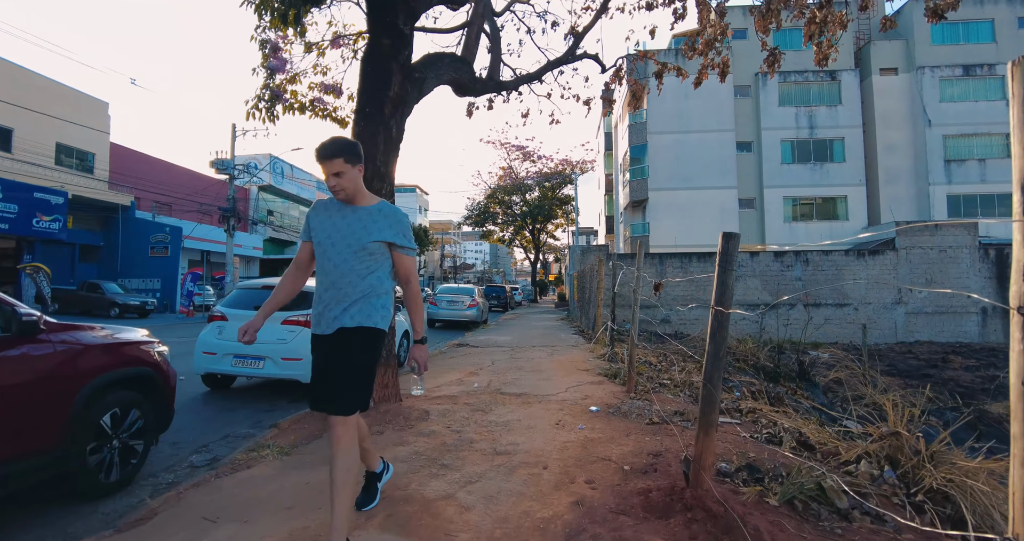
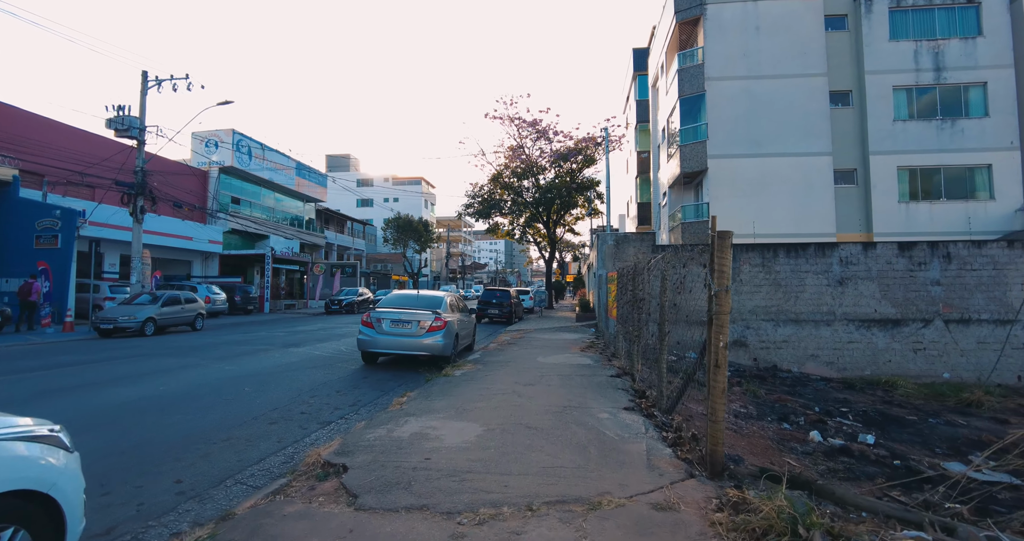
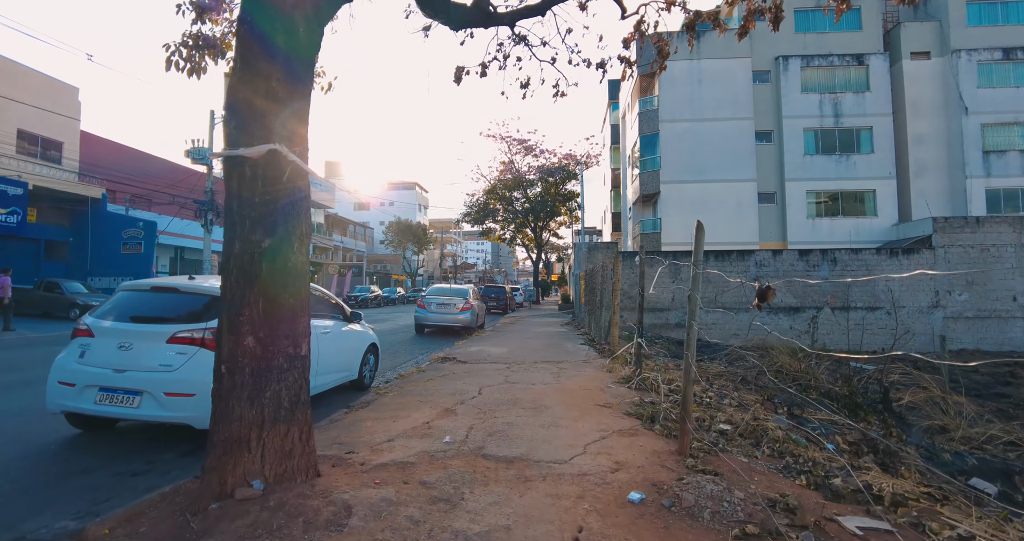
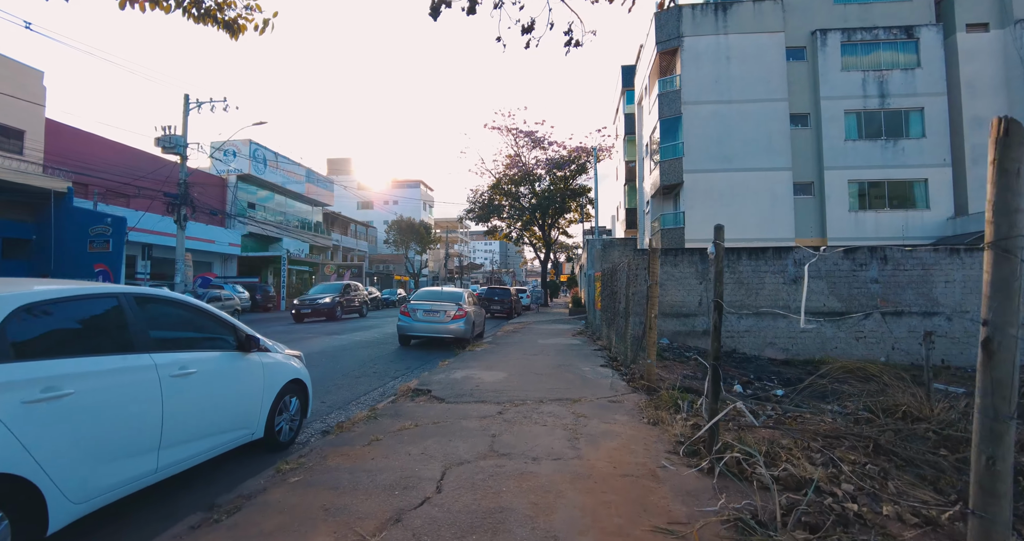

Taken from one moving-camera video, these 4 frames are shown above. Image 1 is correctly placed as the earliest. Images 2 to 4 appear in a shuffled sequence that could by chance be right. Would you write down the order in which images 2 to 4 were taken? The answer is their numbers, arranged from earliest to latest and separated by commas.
3, 4, 2
